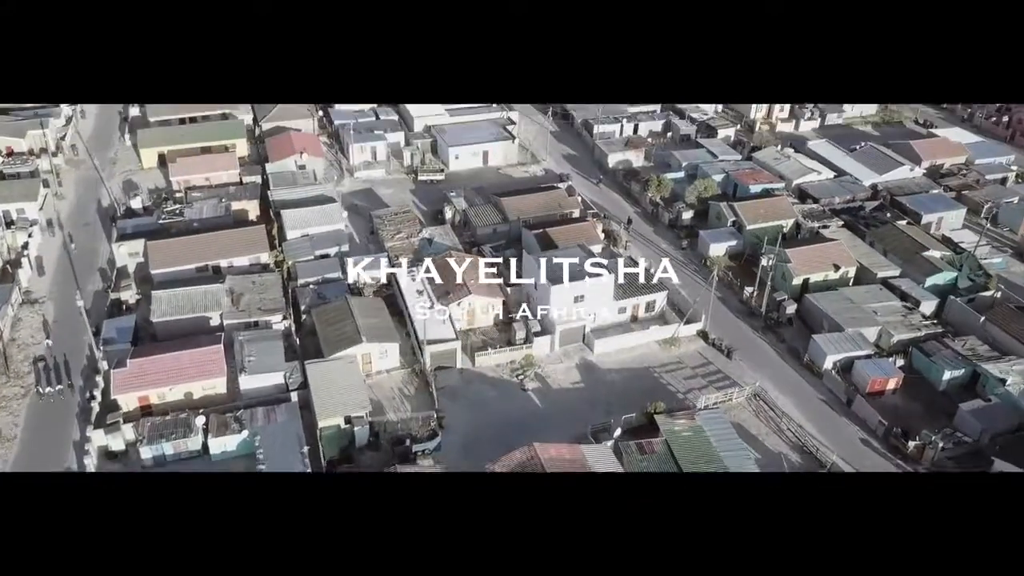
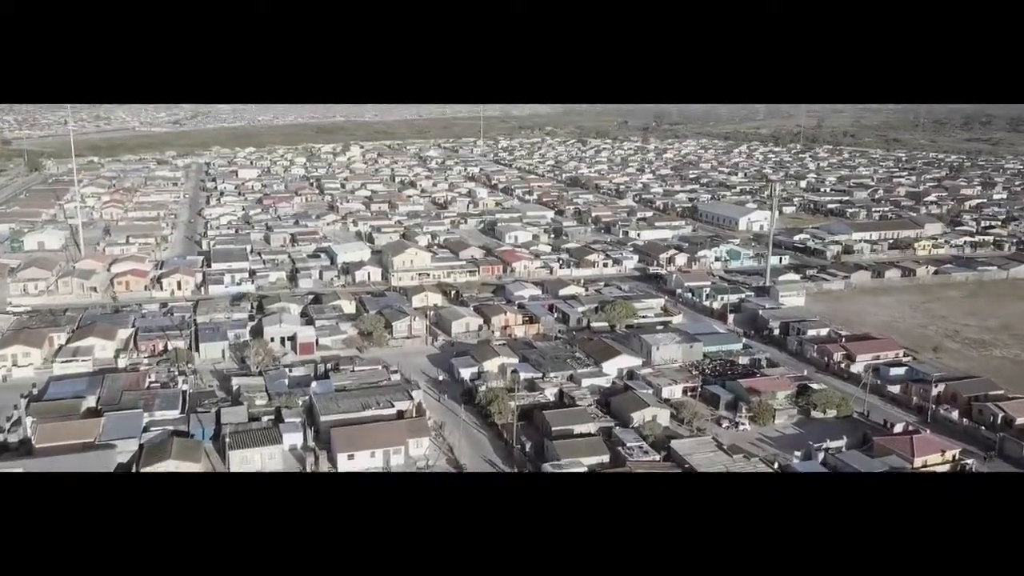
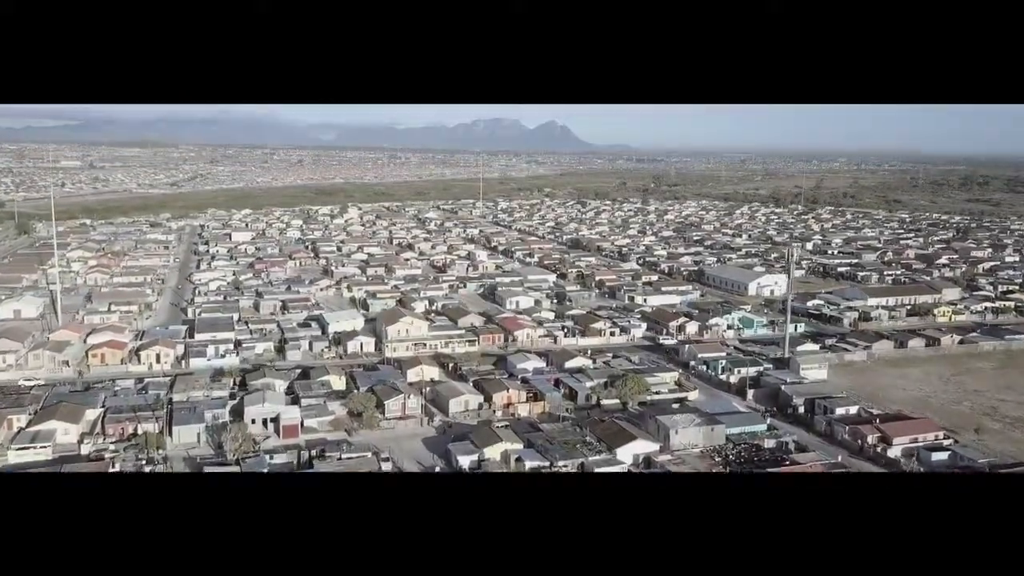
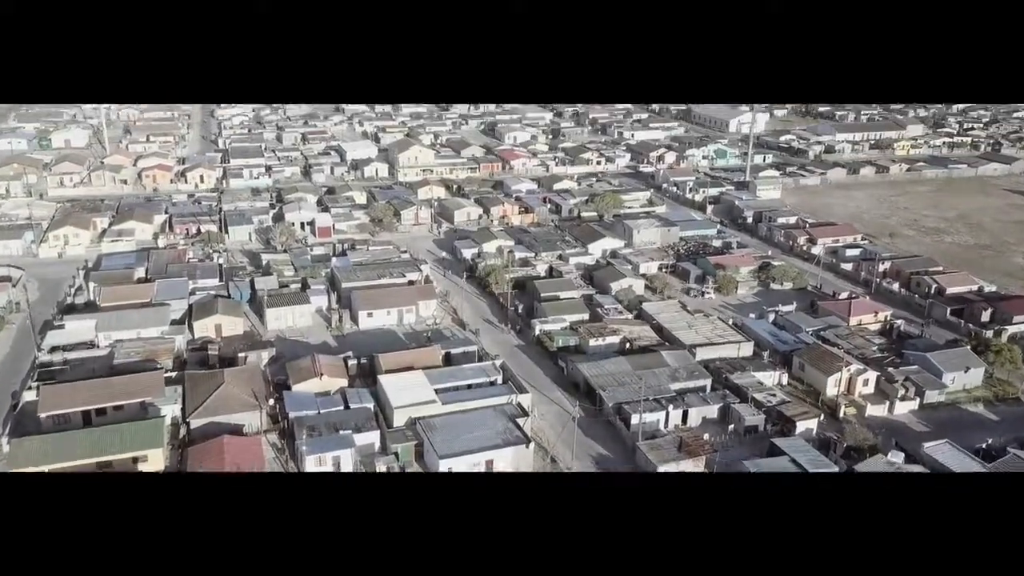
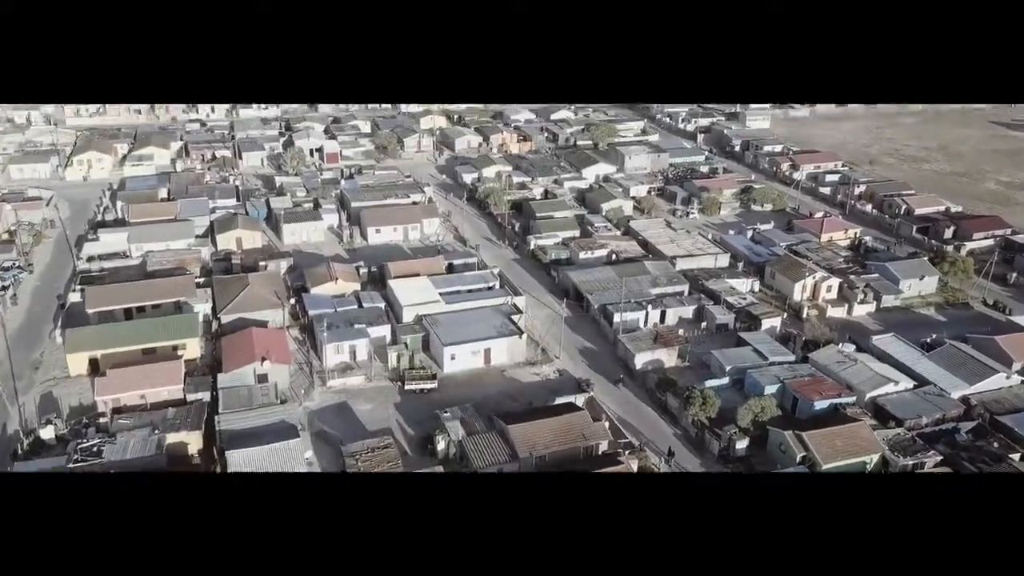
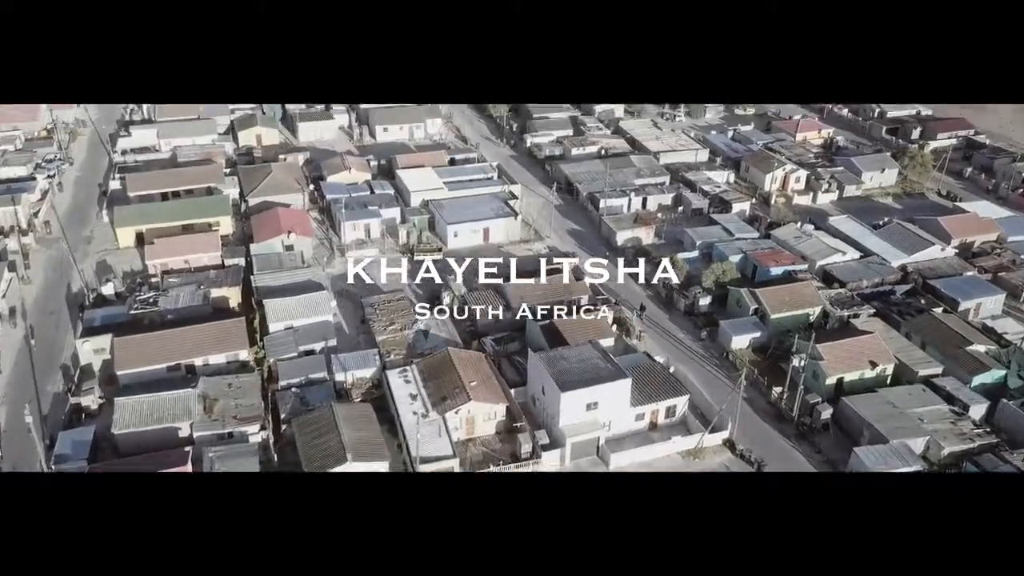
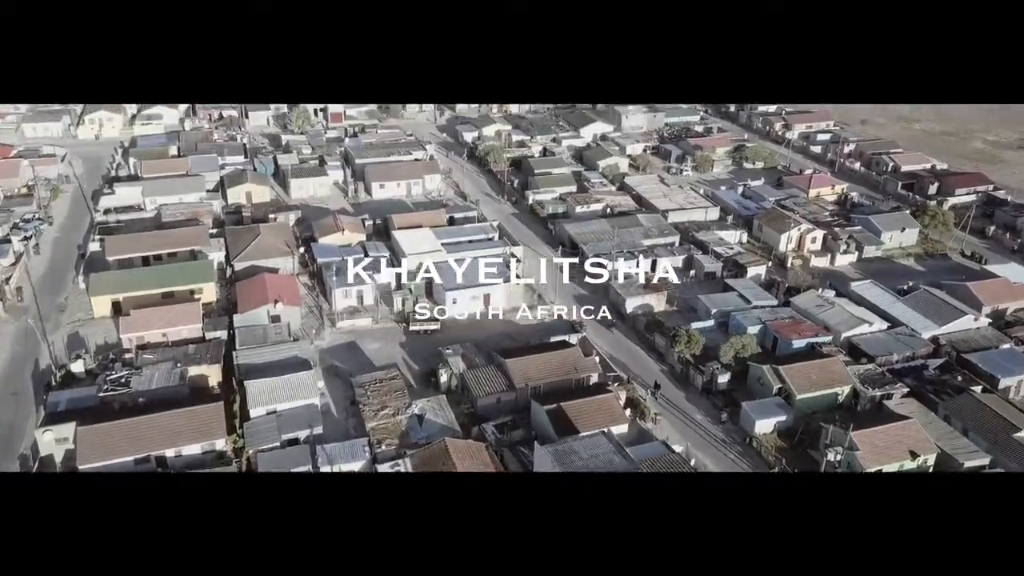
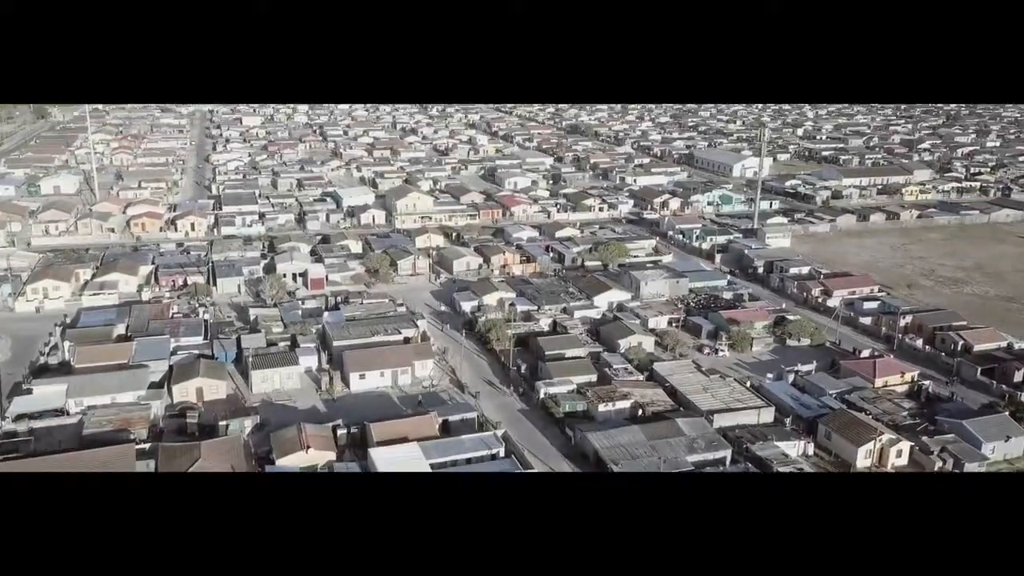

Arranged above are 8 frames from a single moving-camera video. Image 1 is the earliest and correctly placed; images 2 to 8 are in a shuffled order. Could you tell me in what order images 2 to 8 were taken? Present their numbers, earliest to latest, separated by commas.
6, 7, 5, 4, 8, 2, 3
